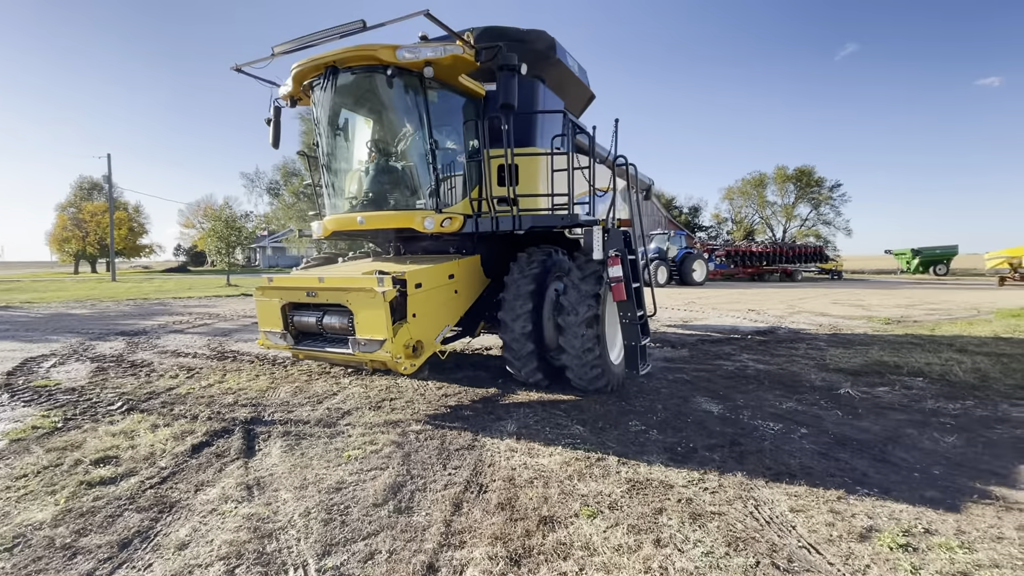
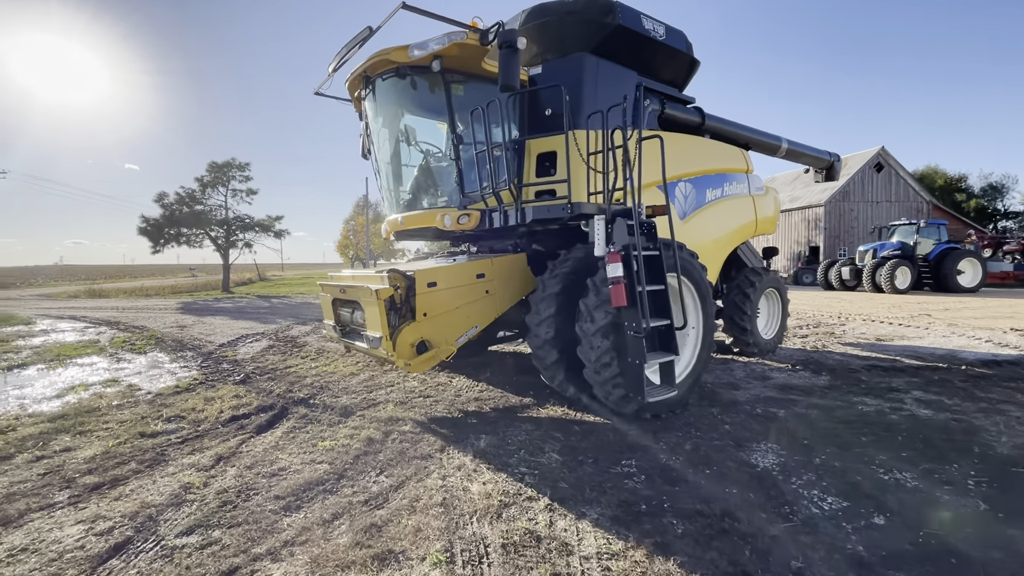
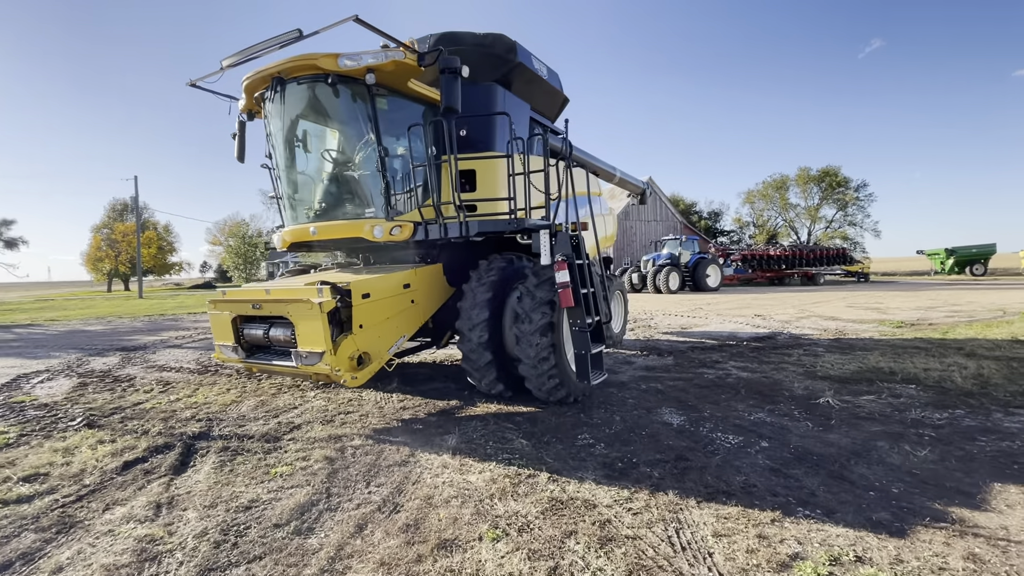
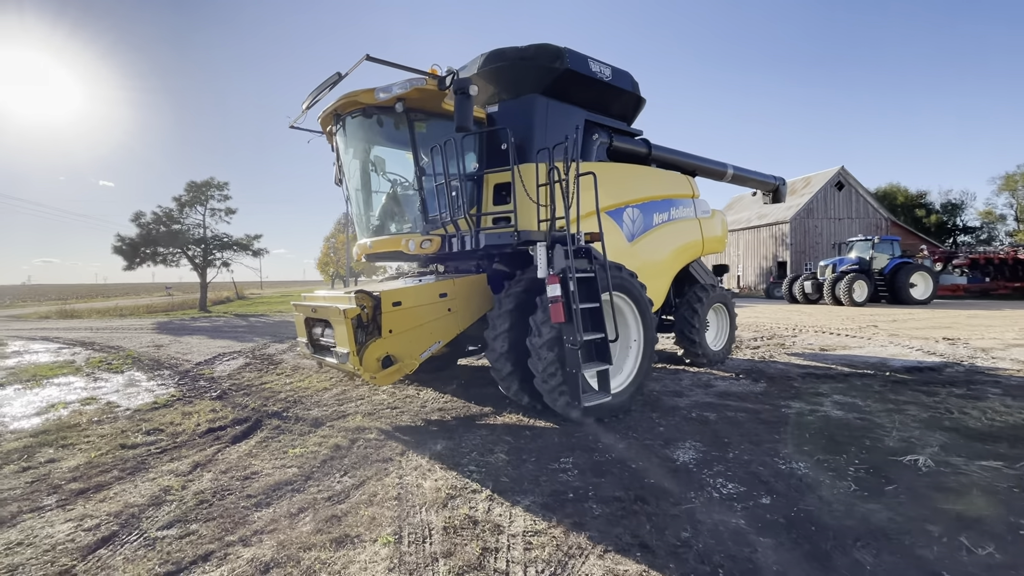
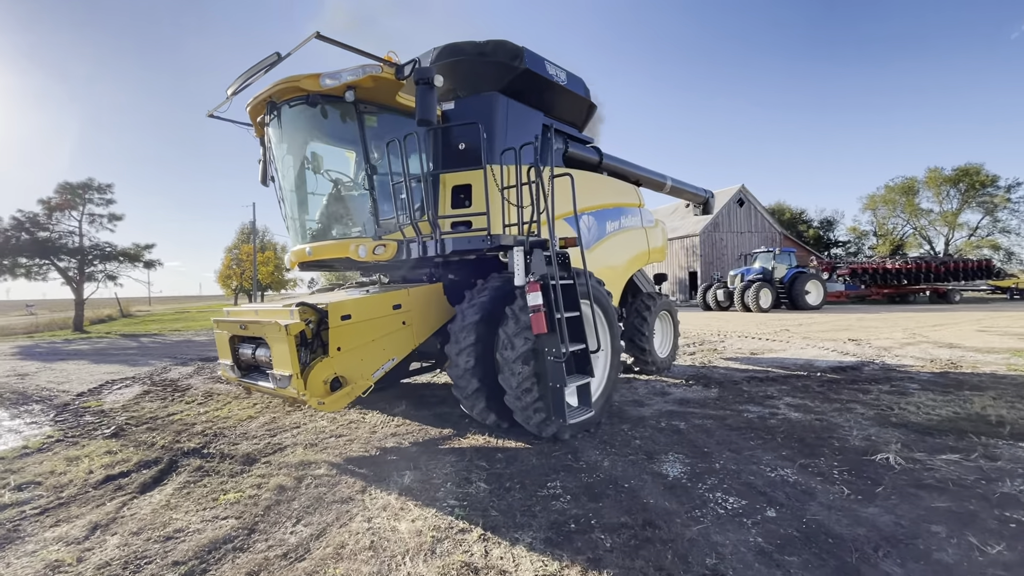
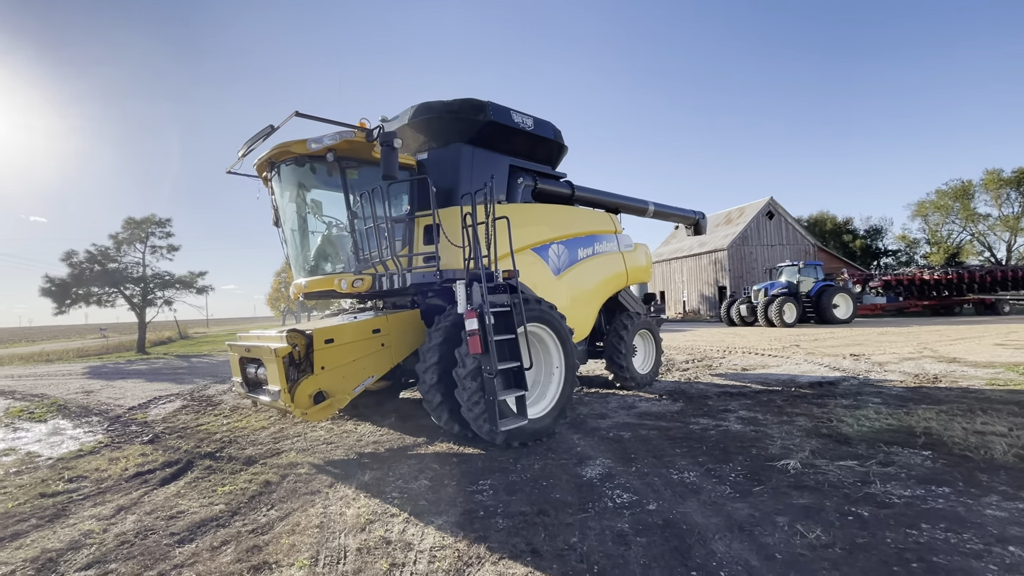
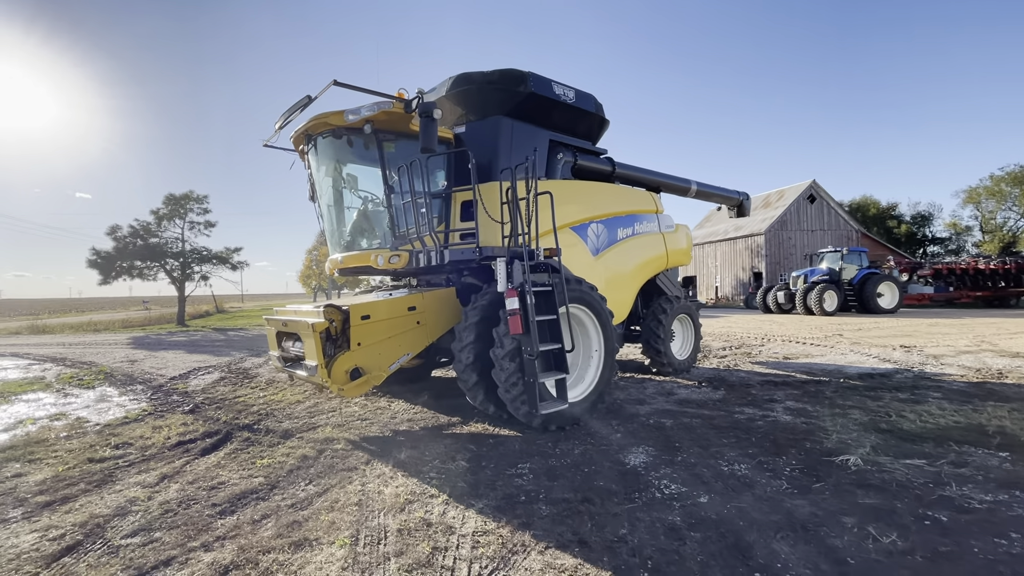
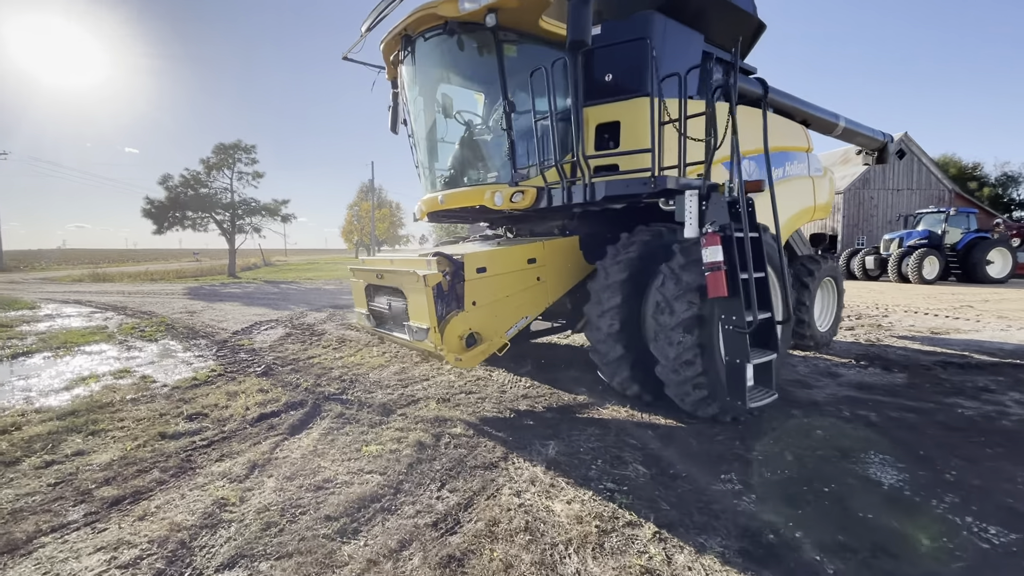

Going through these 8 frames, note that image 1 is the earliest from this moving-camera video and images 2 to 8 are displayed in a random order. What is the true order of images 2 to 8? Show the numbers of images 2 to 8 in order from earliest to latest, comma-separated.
3, 5, 6, 7, 4, 2, 8
